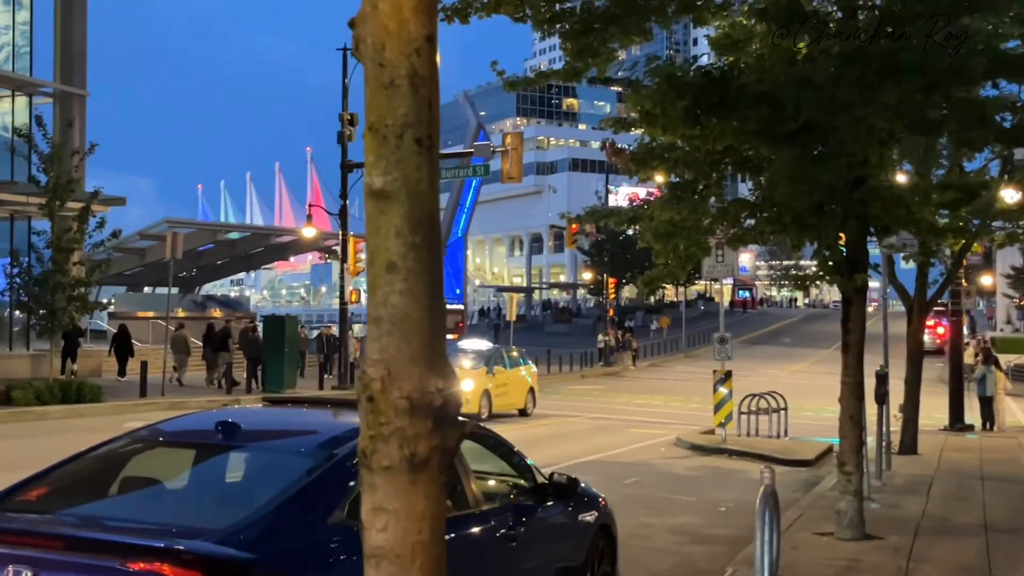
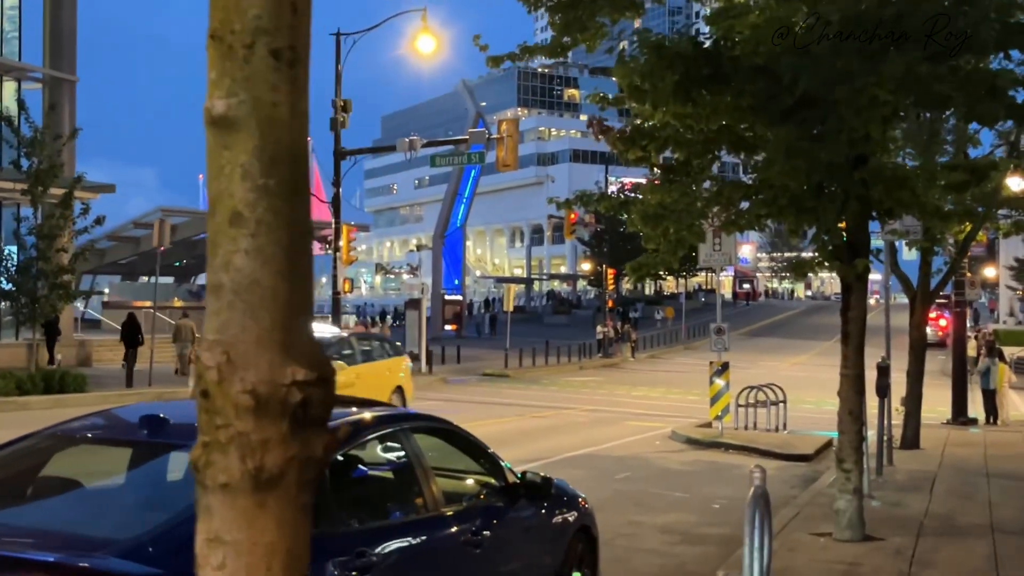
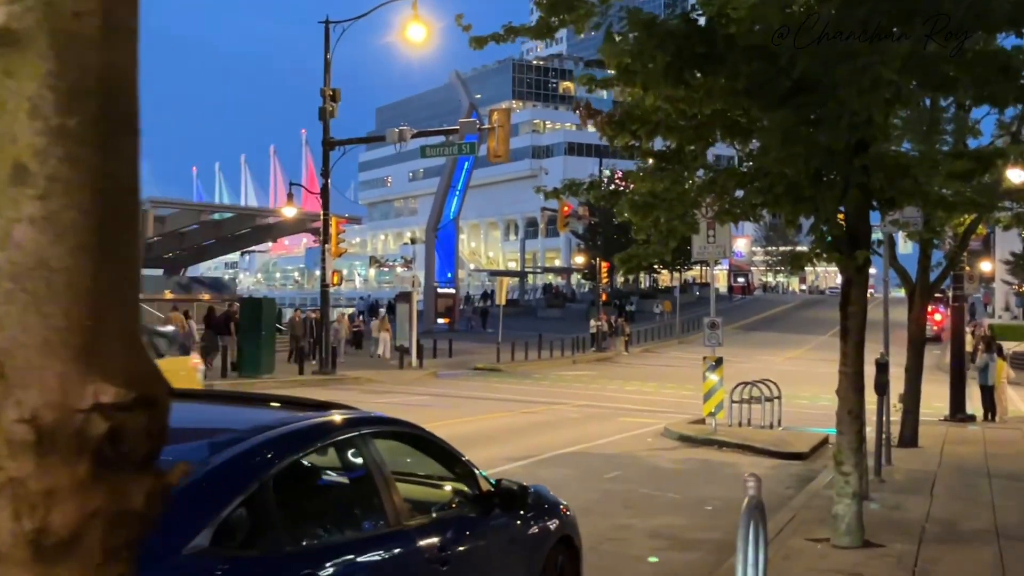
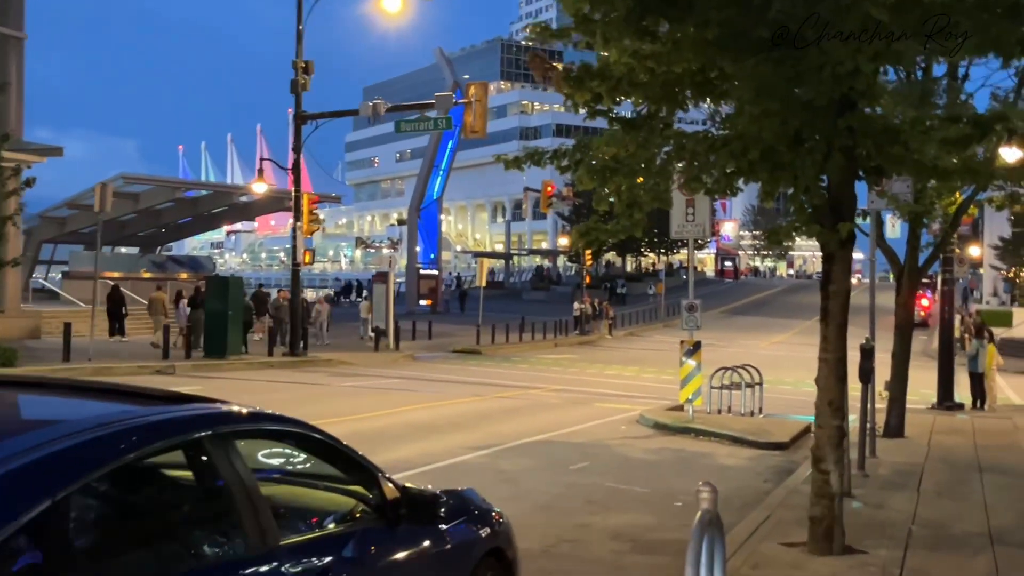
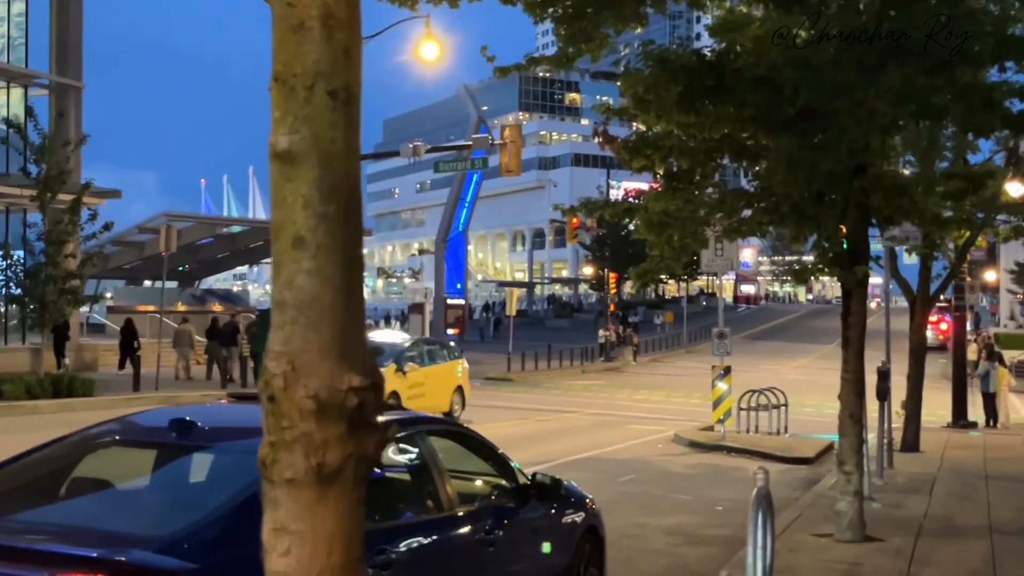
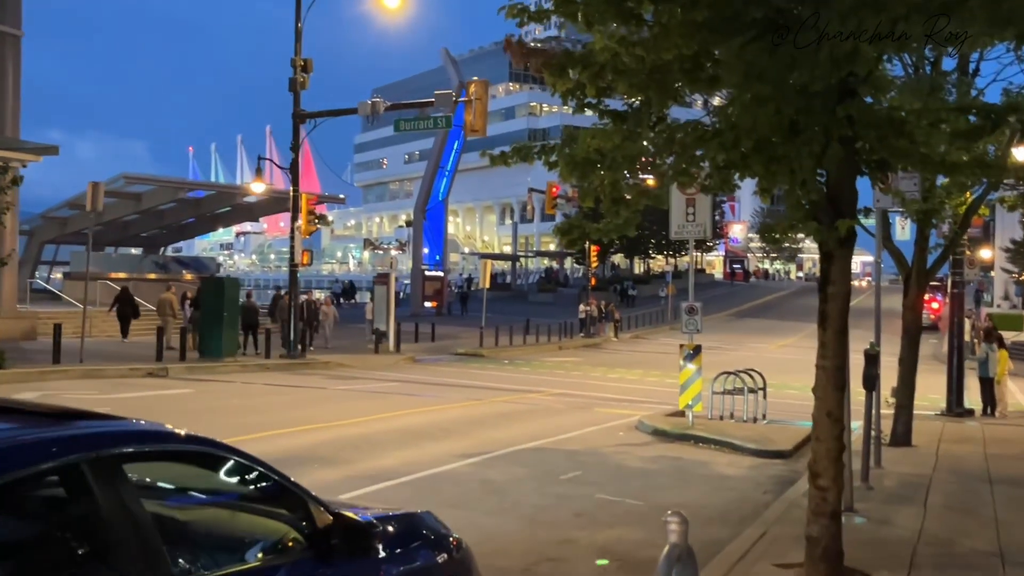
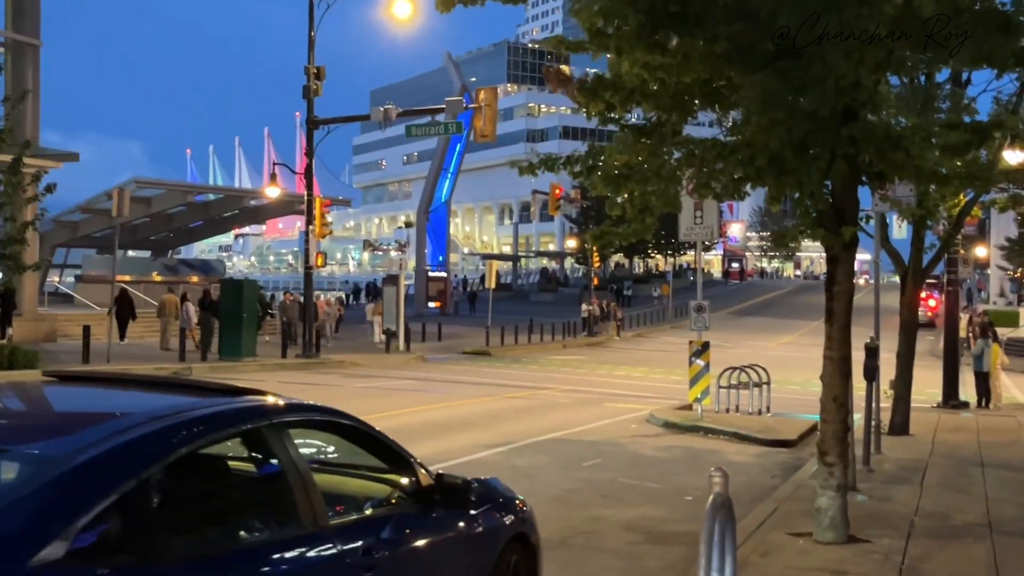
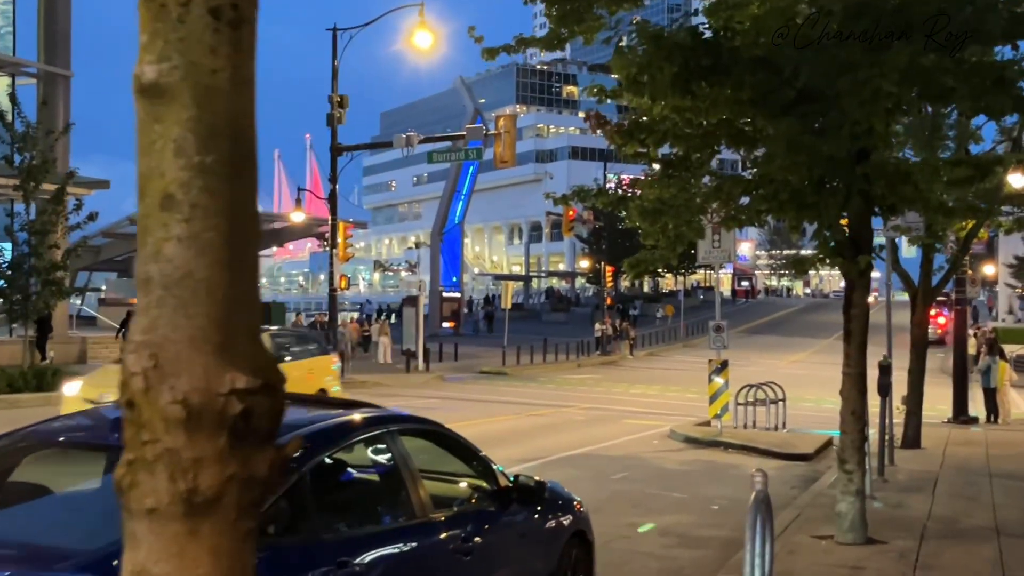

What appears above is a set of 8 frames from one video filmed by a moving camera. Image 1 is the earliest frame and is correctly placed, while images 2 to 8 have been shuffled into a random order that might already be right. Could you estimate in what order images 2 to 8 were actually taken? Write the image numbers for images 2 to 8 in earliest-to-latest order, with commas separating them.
5, 2, 8, 3, 7, 4, 6
